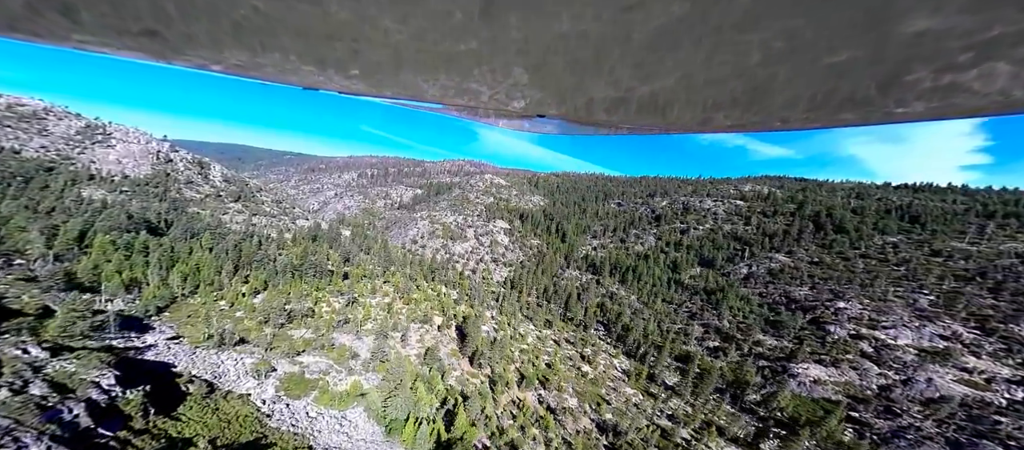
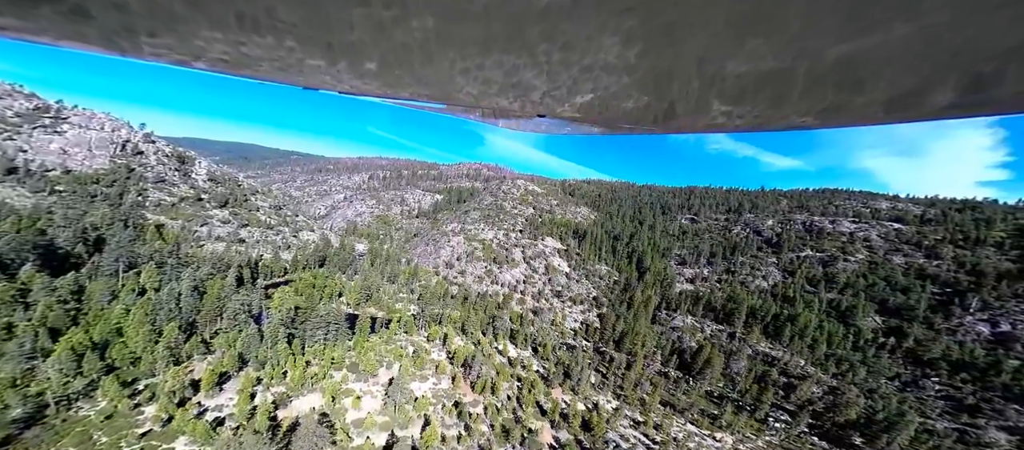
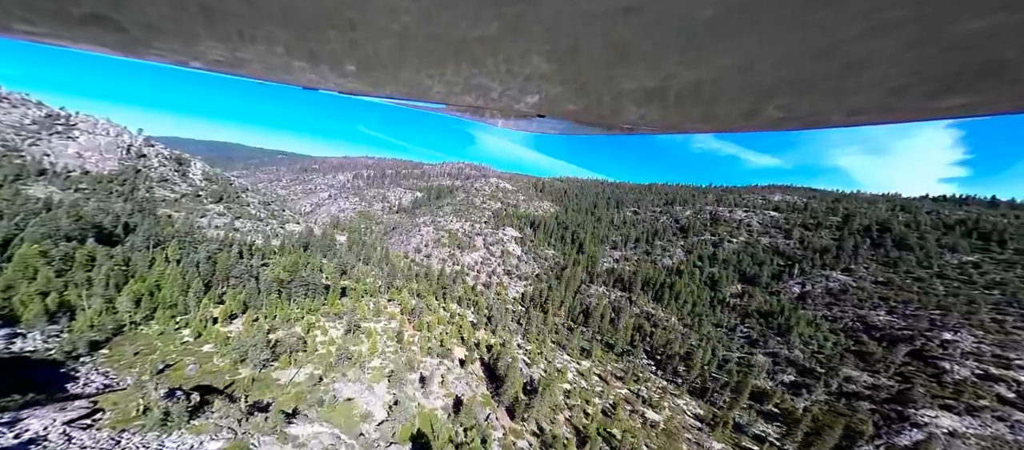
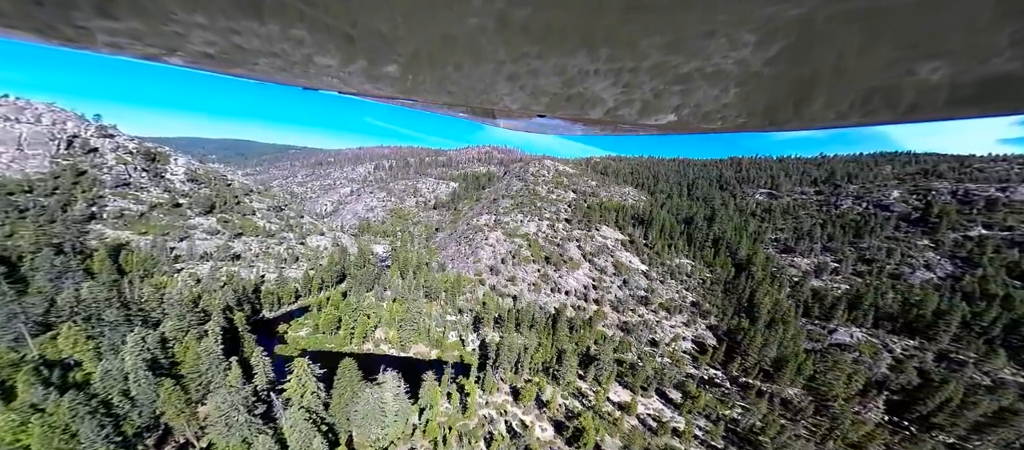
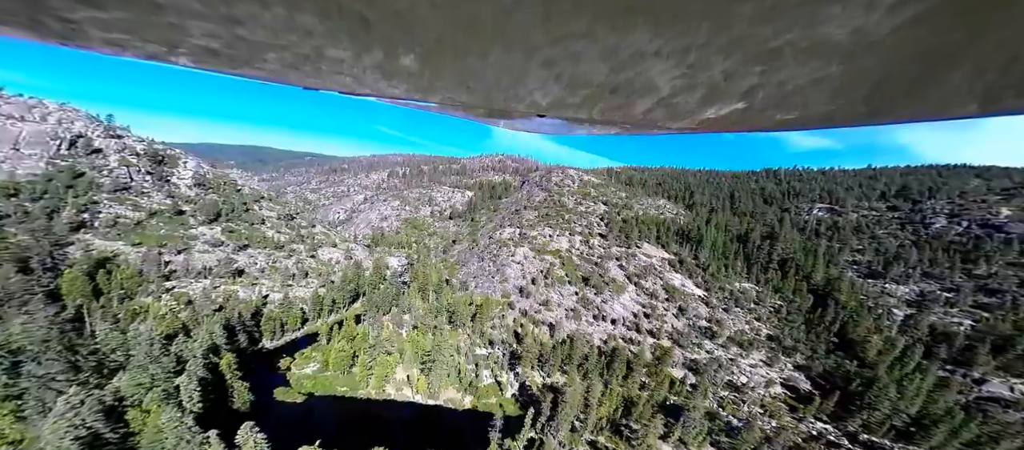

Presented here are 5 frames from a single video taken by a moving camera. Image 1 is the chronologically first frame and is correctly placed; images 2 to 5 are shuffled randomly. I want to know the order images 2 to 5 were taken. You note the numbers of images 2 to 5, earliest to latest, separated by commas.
3, 2, 4, 5
